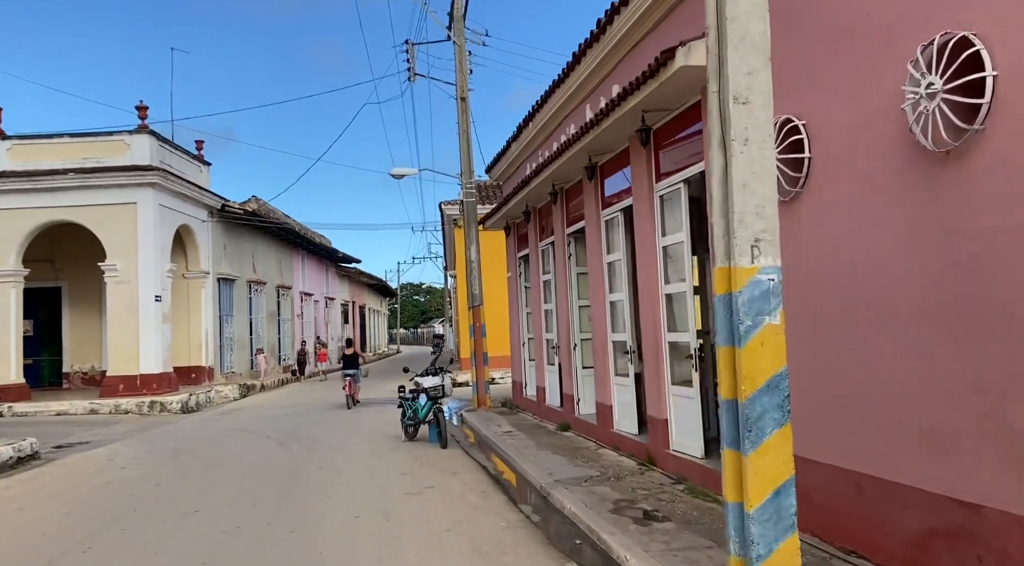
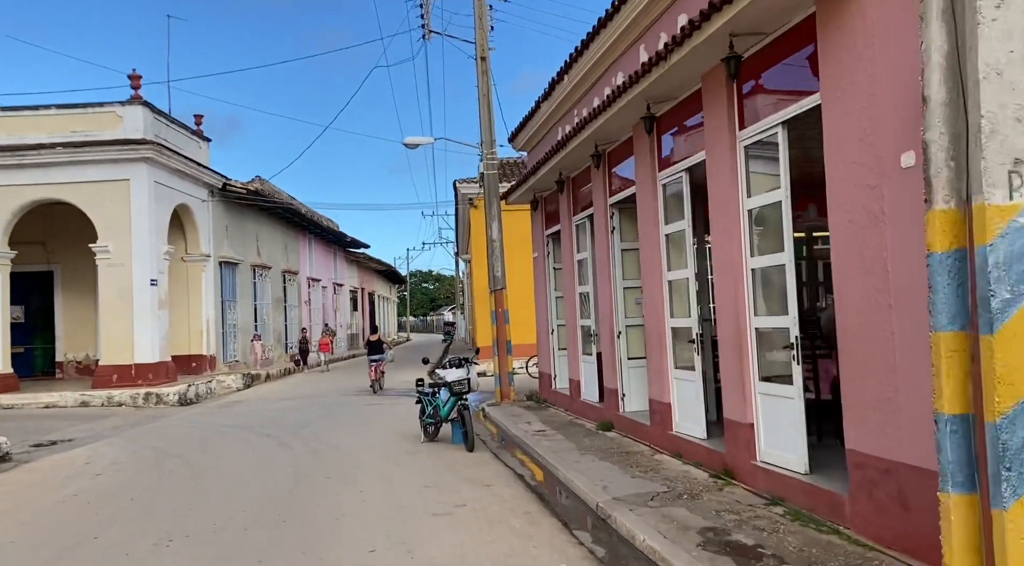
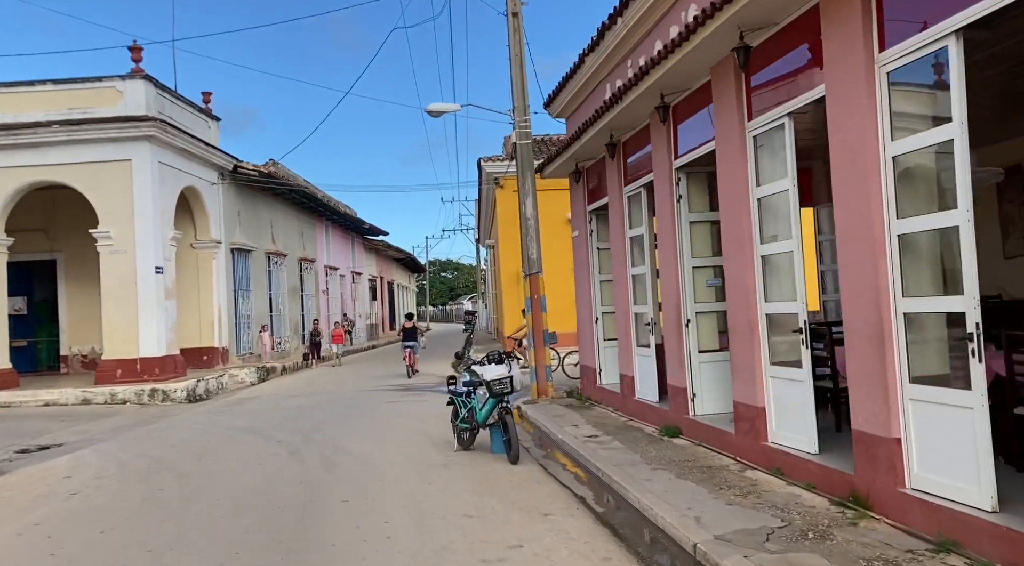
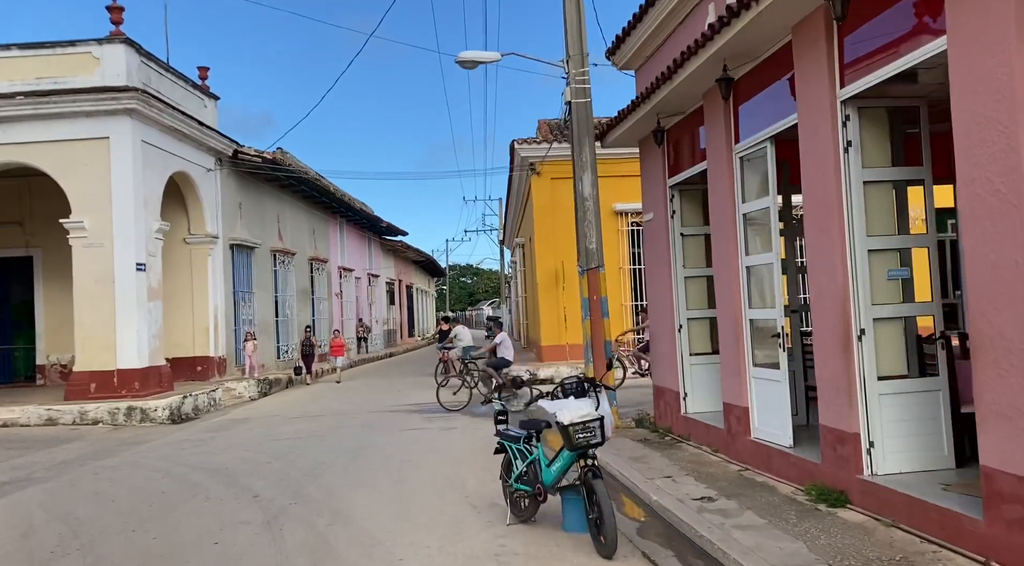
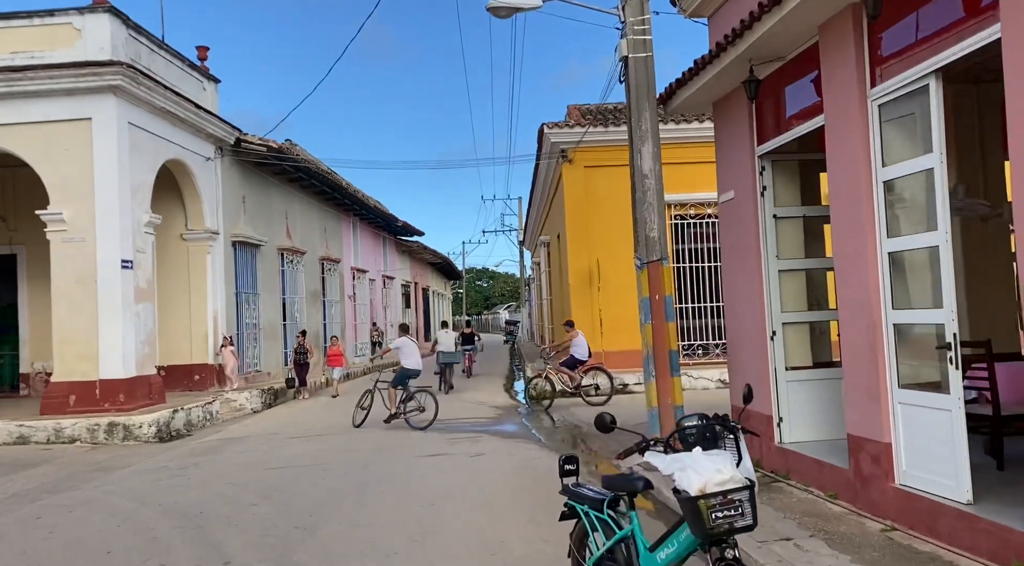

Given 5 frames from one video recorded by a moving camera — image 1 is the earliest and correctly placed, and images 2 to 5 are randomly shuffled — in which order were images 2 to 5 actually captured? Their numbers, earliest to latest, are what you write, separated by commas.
2, 3, 4, 5
